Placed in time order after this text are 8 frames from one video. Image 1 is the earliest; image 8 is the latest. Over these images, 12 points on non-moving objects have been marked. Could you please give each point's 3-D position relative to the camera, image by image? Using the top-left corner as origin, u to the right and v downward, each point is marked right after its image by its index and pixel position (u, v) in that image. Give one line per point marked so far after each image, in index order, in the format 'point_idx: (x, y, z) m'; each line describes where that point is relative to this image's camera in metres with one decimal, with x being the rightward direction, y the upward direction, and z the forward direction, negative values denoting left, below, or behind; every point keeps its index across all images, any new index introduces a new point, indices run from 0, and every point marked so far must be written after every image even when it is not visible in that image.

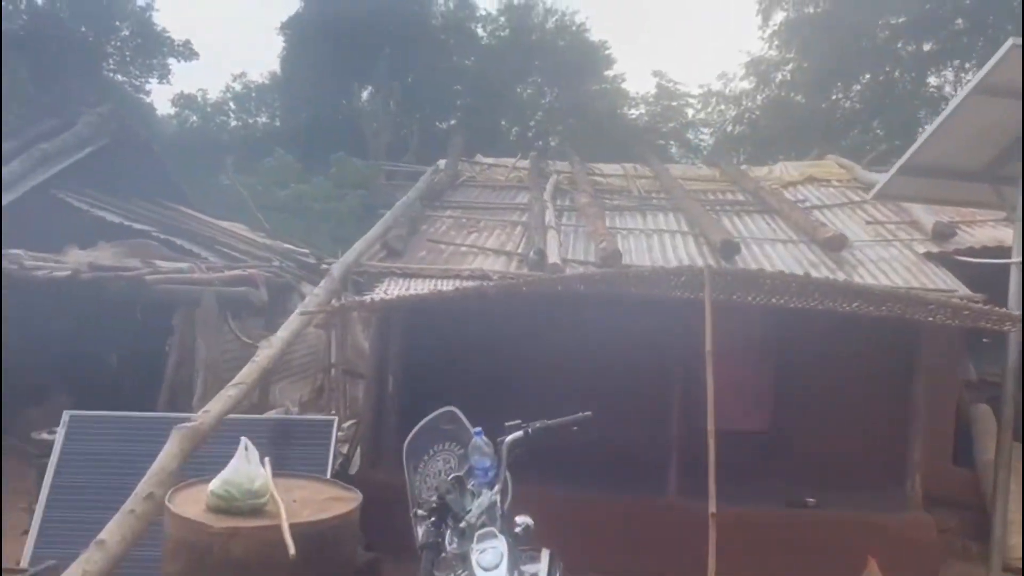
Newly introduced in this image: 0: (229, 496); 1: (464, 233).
0: (-1.1, -0.8, +3.2) m
1: (-0.4, +0.5, +7.1) m
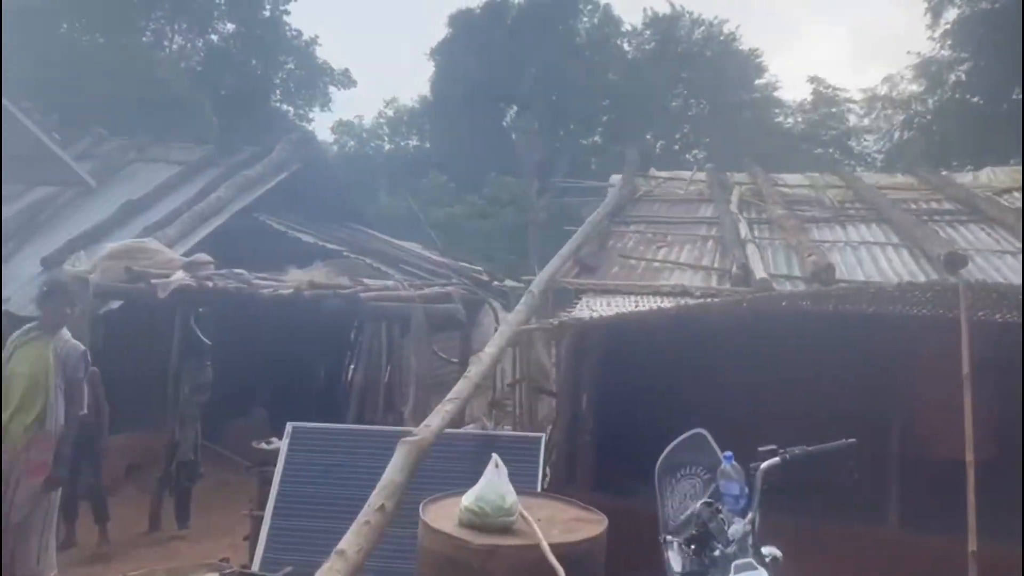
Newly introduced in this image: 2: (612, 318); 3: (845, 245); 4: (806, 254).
0: (-0.1, -0.8, +3.1) m
1: (+1.2, +0.3, +7.0) m
2: (+0.6, -0.2, +5.2) m
3: (+2.6, +0.3, +6.6) m
4: (+2.1, +0.2, +5.9) m
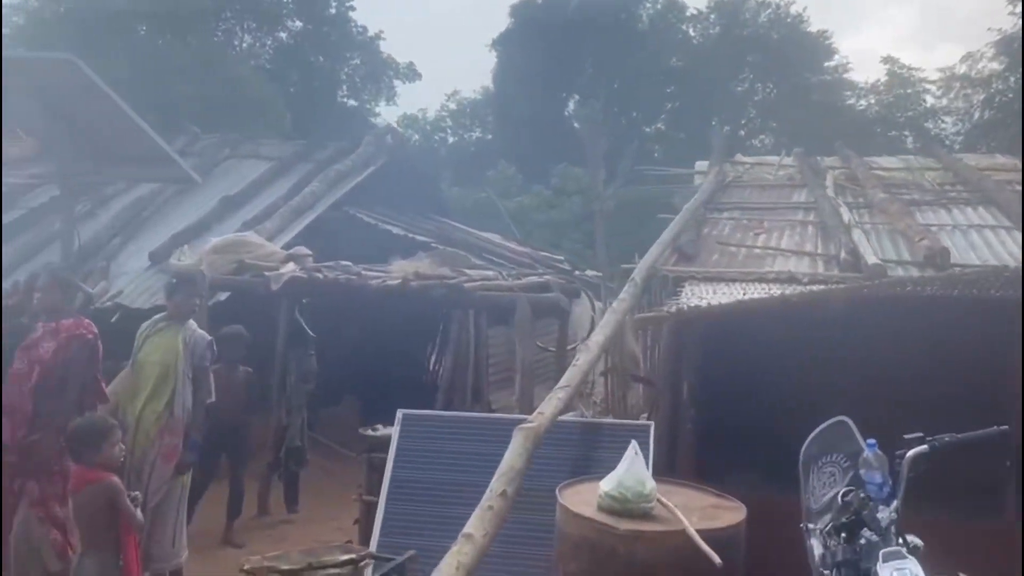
0: (+0.4, -0.8, +3.2) m
1: (+2.0, +0.5, +6.9) m
2: (+1.3, -0.1, +5.1) m
3: (+3.4, +0.5, +6.4) m
4: (+2.8, +0.3, +5.8) m
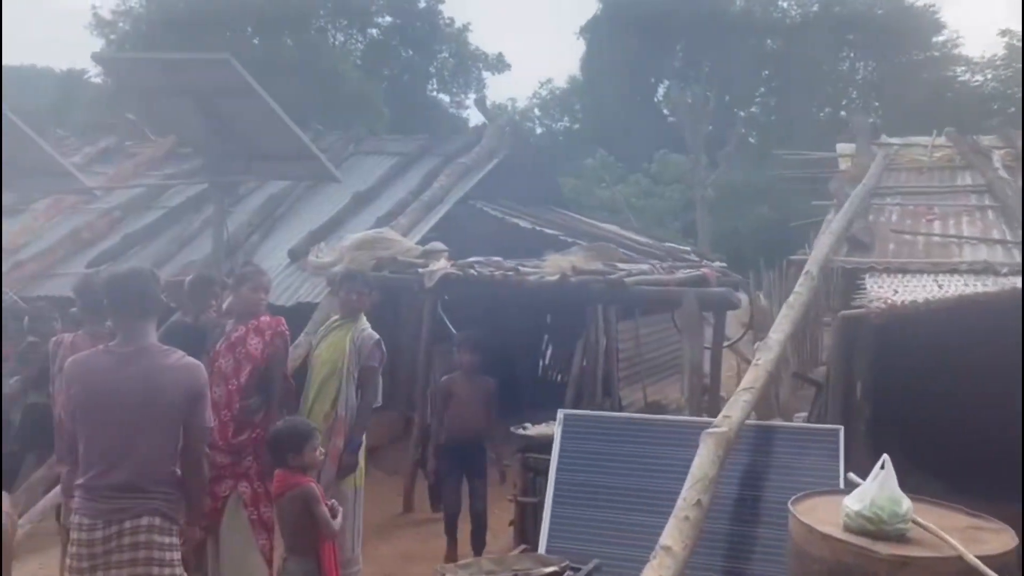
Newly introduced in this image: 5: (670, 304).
0: (+1.3, -0.8, +2.9) m
1: (+3.2, +0.5, +6.4) m
2: (+2.3, -0.1, +4.7) m
3: (+4.5, +0.5, +5.8) m
4: (+3.9, +0.4, +5.2) m
5: (+1.1, -0.1, +5.6) m
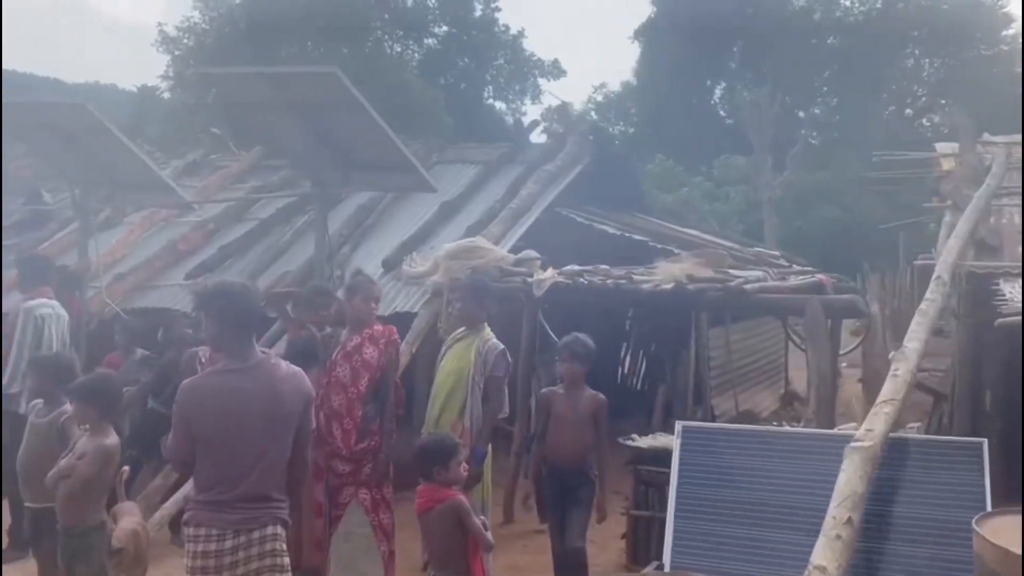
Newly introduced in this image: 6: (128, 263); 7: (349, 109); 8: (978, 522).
0: (+1.8, -0.8, +2.7) m
1: (+3.9, +0.5, +6.1) m
2: (+3.0, -0.1, +4.5) m
3: (+5.3, +0.5, +5.4) m
4: (+4.6, +0.4, +4.9) m
5: (+1.8, -0.2, +5.4) m
6: (-4.3, +0.3, +9.3) m
7: (-1.3, +1.4, +6.7) m
8: (+1.7, -0.9, +3.1) m
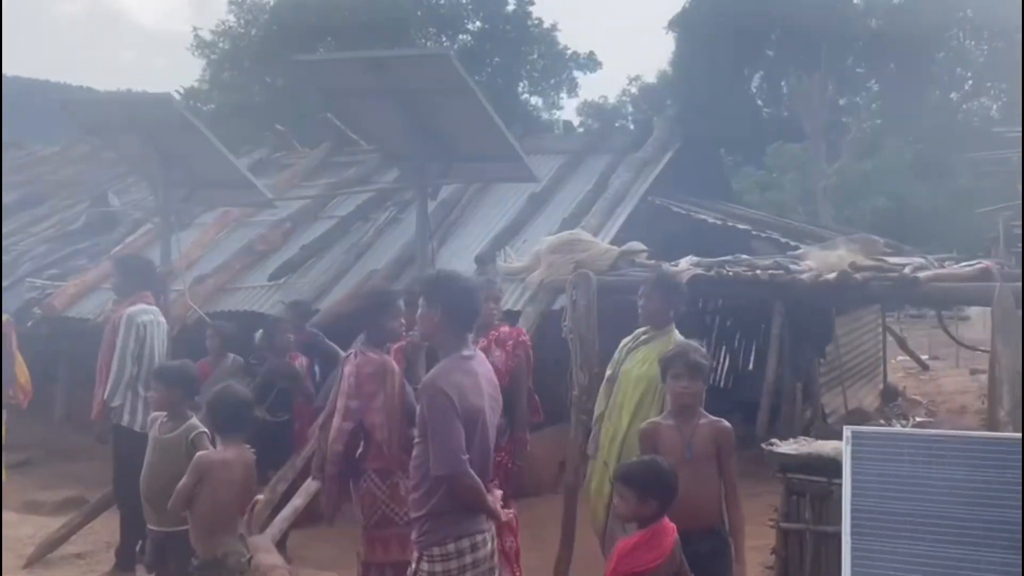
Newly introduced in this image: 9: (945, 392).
0: (+2.6, -0.8, +2.2) m
1: (+4.8, +0.6, +5.5) m
2: (+3.8, 0.0, +3.9) m
3: (+6.1, +0.7, +4.7) m
4: (+5.4, +0.5, +4.2) m
5: (+2.7, -0.1, +4.9) m
6: (-3.3, +0.3, +8.9) m
7: (-0.4, +1.5, +6.3) m
8: (+2.5, -0.8, +2.5) m
9: (+5.9, -1.4, +11.3) m
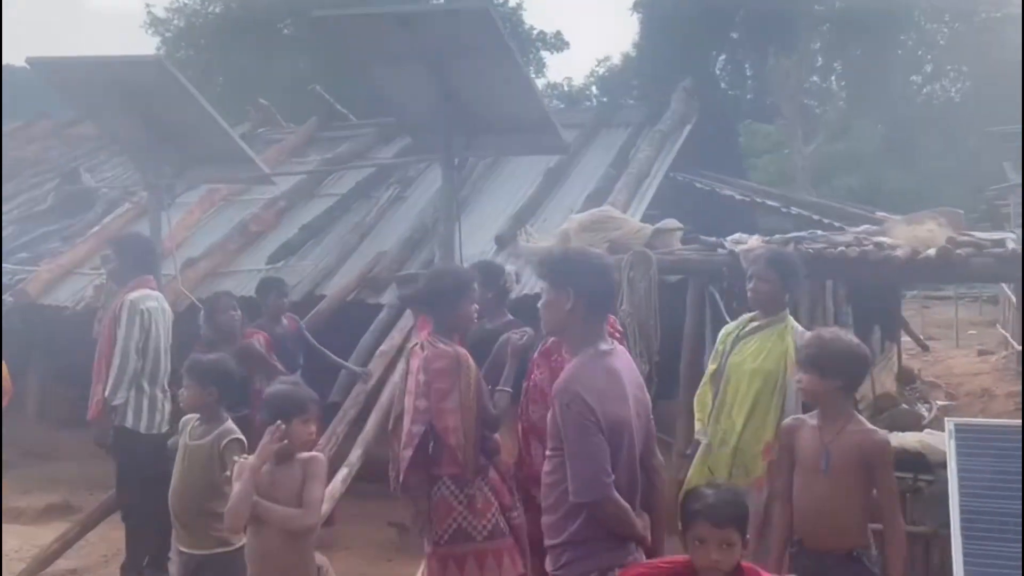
0: (+3.1, -0.7, +1.8) m
1: (+5.1, +0.8, +5.2) m
2: (+4.2, +0.1, +3.6) m
3: (+6.5, +0.8, +4.5) m
4: (+5.8, +0.6, +4.0) m
5: (+3.0, 0.0, +4.5) m
6: (-3.1, +0.4, +8.2) m
7: (-0.2, +1.6, +5.7) m
8: (+2.9, -0.7, +2.1) m
9: (+5.9, -1.1, +11.1) m
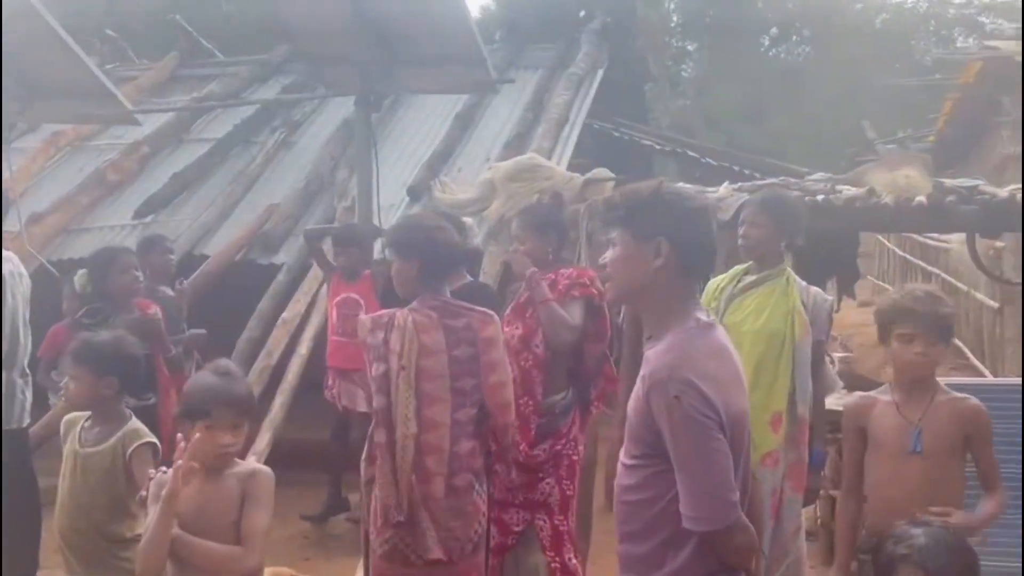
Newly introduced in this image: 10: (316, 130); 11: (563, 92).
0: (+3.3, -0.6, +1.7) m
1: (+4.7, +1.1, +5.3) m
2: (+4.1, +0.3, +3.6) m
3: (+6.2, +1.1, +4.8) m
4: (+5.6, +0.9, +4.2) m
5: (+2.8, +0.3, +4.3) m
6: (-3.9, +0.7, +6.9) m
7: (-0.6, +1.9, +4.9) m
8: (+3.1, -0.6, +2.0) m
9: (+4.5, -0.5, +11.3) m
10: (-1.7, +1.5, +7.5) m
11: (+0.5, +1.8, +7.8) m
